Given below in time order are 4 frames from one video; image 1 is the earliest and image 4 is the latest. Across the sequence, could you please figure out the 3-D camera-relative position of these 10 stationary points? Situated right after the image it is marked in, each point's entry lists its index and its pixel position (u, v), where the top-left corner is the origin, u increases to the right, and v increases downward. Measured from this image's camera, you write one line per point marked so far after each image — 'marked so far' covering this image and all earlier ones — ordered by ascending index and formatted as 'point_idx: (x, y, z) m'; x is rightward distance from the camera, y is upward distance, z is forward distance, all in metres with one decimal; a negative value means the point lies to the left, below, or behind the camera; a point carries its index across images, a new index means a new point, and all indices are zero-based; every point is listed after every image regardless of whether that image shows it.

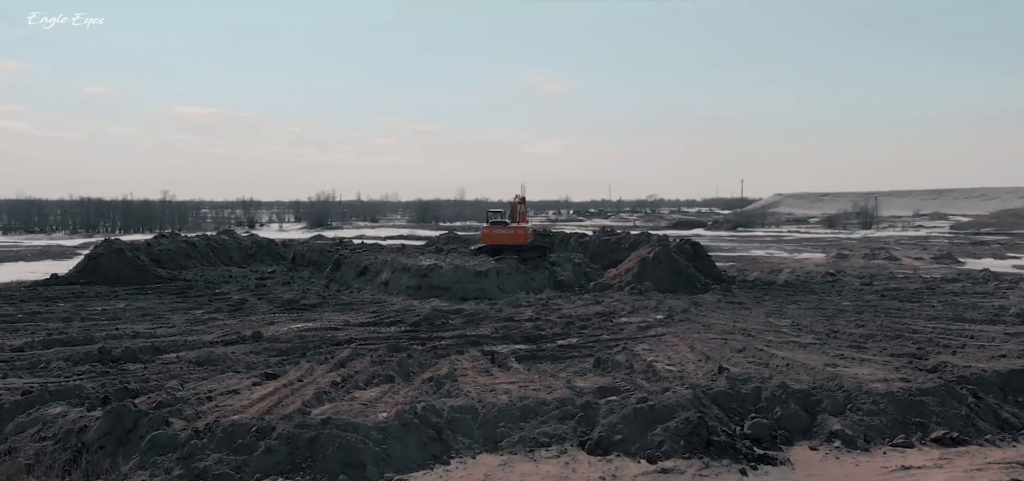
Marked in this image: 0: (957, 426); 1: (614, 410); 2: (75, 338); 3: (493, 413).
0: (+4.3, -1.8, +8.3) m
1: (+1.0, -1.6, +8.2) m
2: (-7.9, -1.7, +15.6) m
3: (-0.2, -1.6, +8.1) m
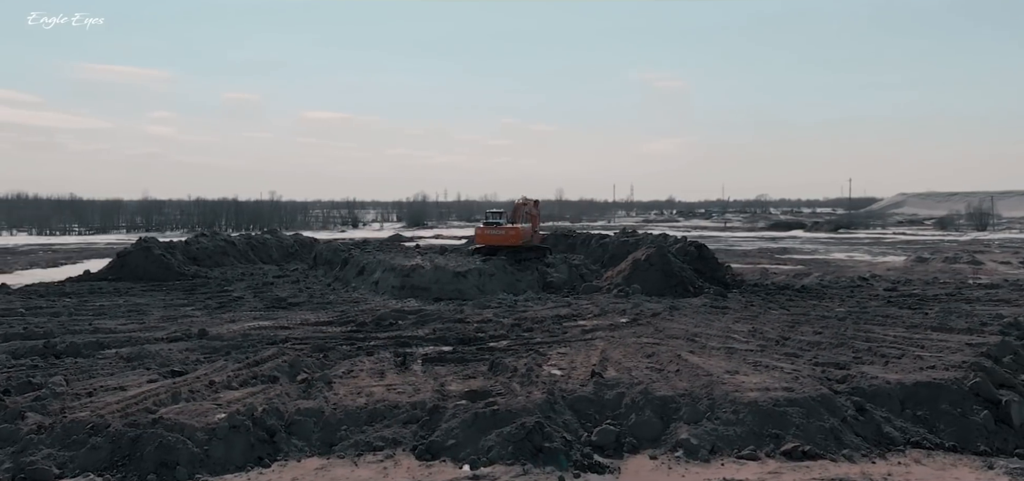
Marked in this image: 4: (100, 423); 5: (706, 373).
0: (+2.8, -1.8, +8.0) m
1: (-0.5, -1.6, +8.1) m
2: (-8.8, -1.7, +16.1) m
3: (-1.6, -1.7, +8.1) m
4: (-3.7, -1.6, +7.8) m
5: (+2.3, -1.6, +10.0) m
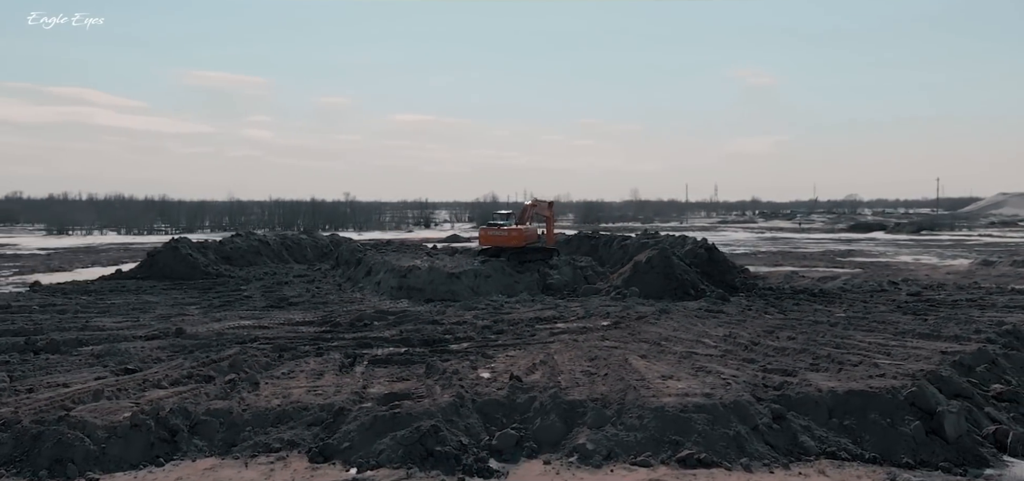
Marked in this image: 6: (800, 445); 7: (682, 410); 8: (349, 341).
0: (+1.9, -1.9, +7.9) m
1: (-1.4, -1.7, +8.2) m
2: (-9.3, -1.7, +16.7) m
3: (-2.6, -1.7, +8.3) m
4: (-4.6, -1.6, +8.0) m
5: (+1.5, -1.6, +10.0) m
6: (+2.8, -2.0, +8.4) m
7: (+1.6, -1.6, +8.4) m
8: (-2.6, -1.6, +13.8) m
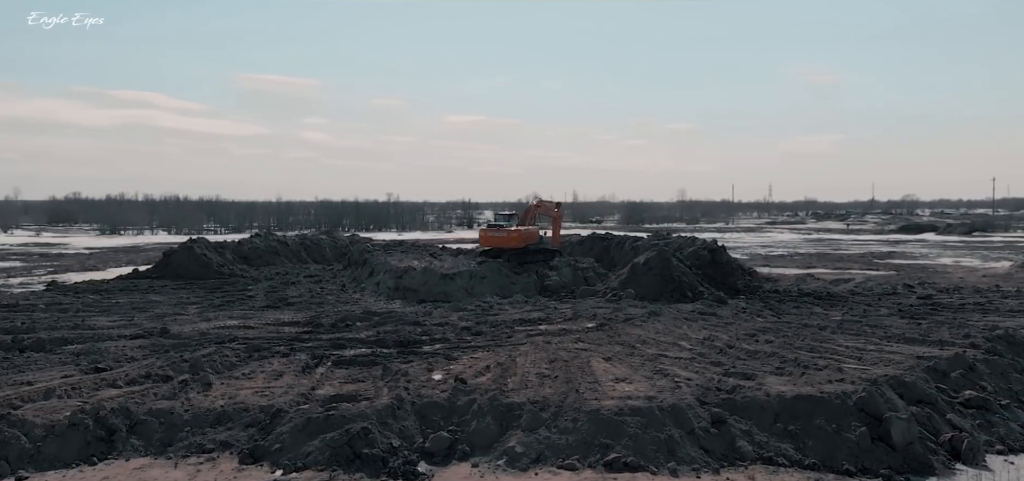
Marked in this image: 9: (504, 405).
0: (+1.2, -1.9, +7.9) m
1: (-2.1, -1.7, +8.3) m
2: (-9.6, -1.7, +17.1) m
3: (-3.2, -1.7, +8.5) m
4: (-5.3, -1.7, +8.3) m
5: (+0.9, -1.6, +10.0) m
6: (+2.2, -2.0, +8.4) m
7: (+1.0, -1.7, +8.4) m
8: (-3.0, -1.6, +14.0) m
9: (-0.1, -1.6, +8.5) m
